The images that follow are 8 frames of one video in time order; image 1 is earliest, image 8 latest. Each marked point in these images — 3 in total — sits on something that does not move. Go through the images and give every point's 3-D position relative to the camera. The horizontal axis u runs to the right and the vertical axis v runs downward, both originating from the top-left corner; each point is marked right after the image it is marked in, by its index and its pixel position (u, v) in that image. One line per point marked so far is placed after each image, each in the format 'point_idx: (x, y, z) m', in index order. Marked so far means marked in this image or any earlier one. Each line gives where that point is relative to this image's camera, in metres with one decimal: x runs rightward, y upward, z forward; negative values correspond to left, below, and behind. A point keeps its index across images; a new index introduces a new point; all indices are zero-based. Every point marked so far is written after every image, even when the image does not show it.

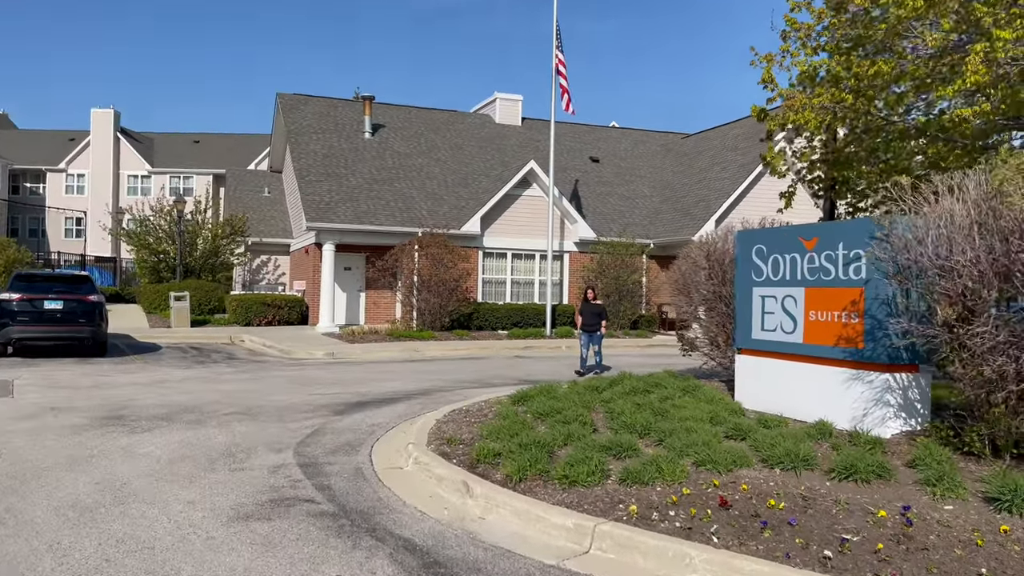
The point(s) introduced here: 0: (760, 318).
0: (+2.7, -0.3, +8.9) m
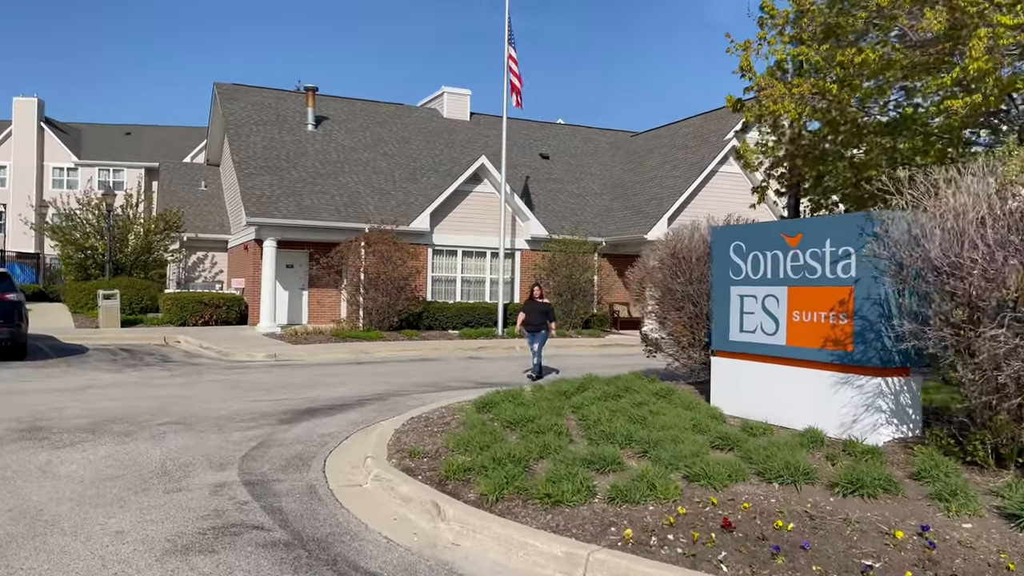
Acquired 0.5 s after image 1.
0: (+2.4, -0.3, +8.4) m
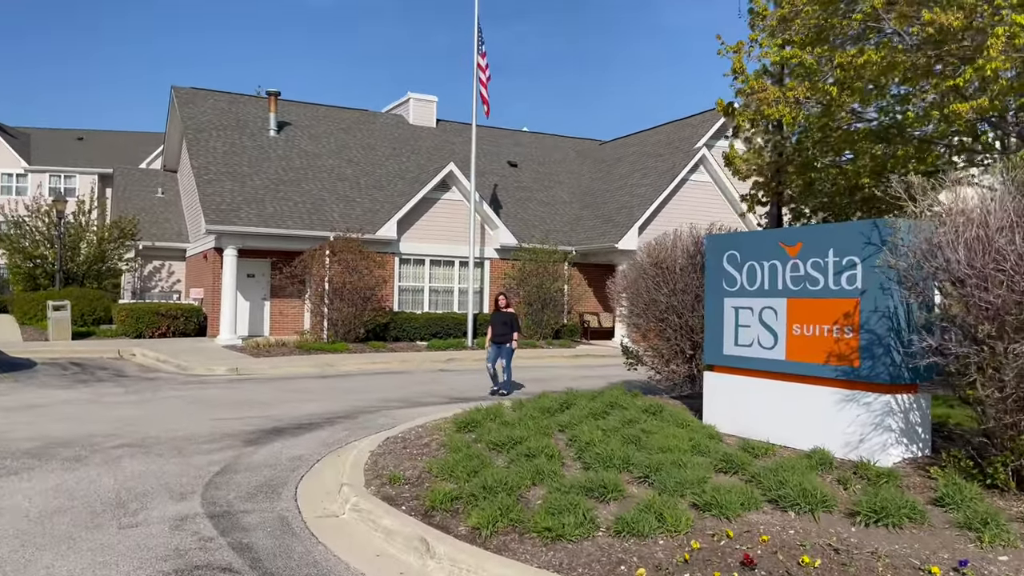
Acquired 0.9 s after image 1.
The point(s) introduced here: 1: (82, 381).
0: (+2.2, -0.4, +8.1) m
1: (-8.4, -1.8, +15.7) m
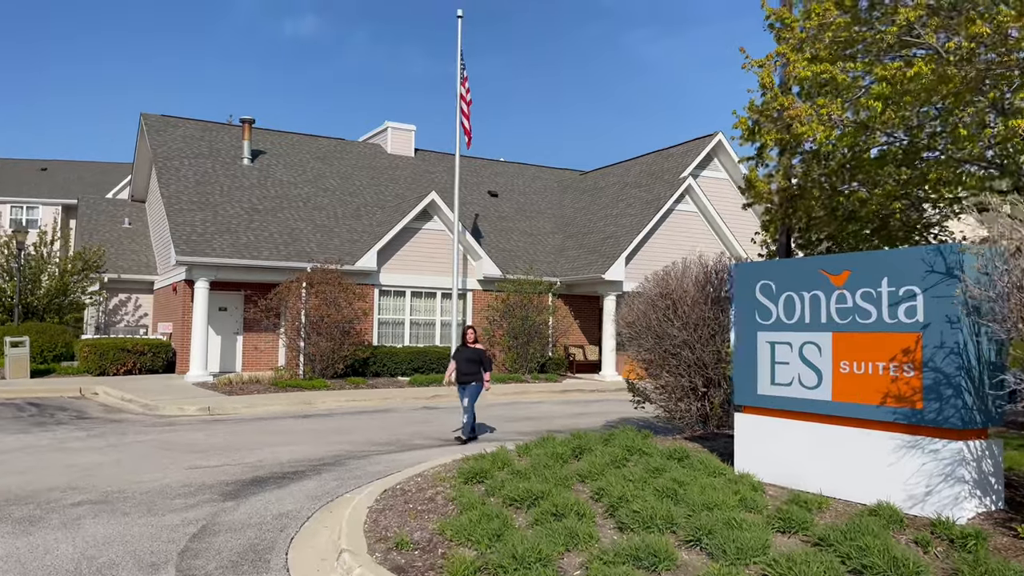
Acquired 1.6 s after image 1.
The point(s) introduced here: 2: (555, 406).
0: (+2.3, -0.7, +7.3) m
1: (-8.5, -2.4, +14.5) m
2: (+1.0, -2.7, +18.7) m
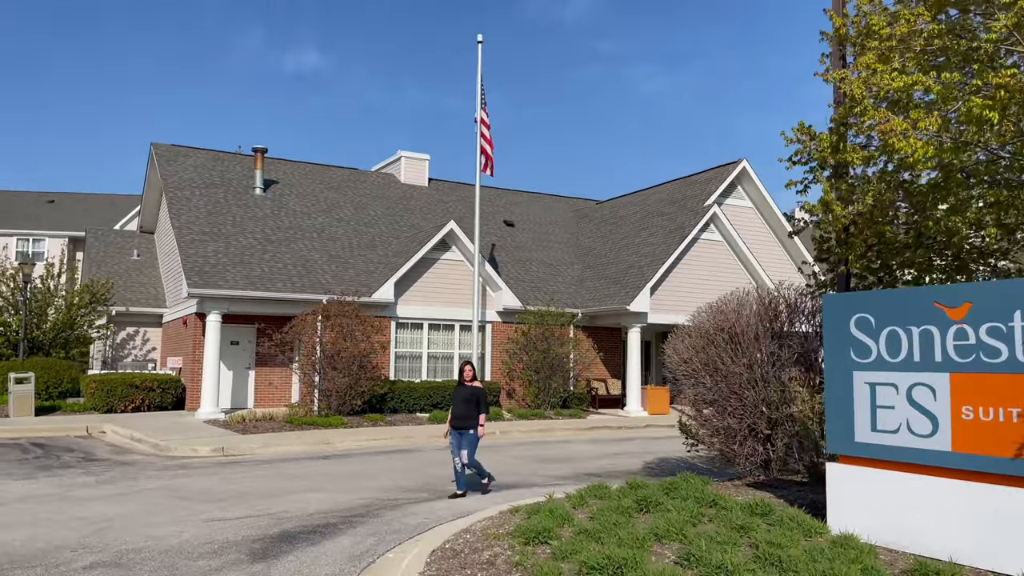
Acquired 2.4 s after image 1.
0: (+2.9, -1.0, +6.5) m
1: (-7.9, -3.0, +13.7) m
2: (+1.6, -3.4, +17.8) m
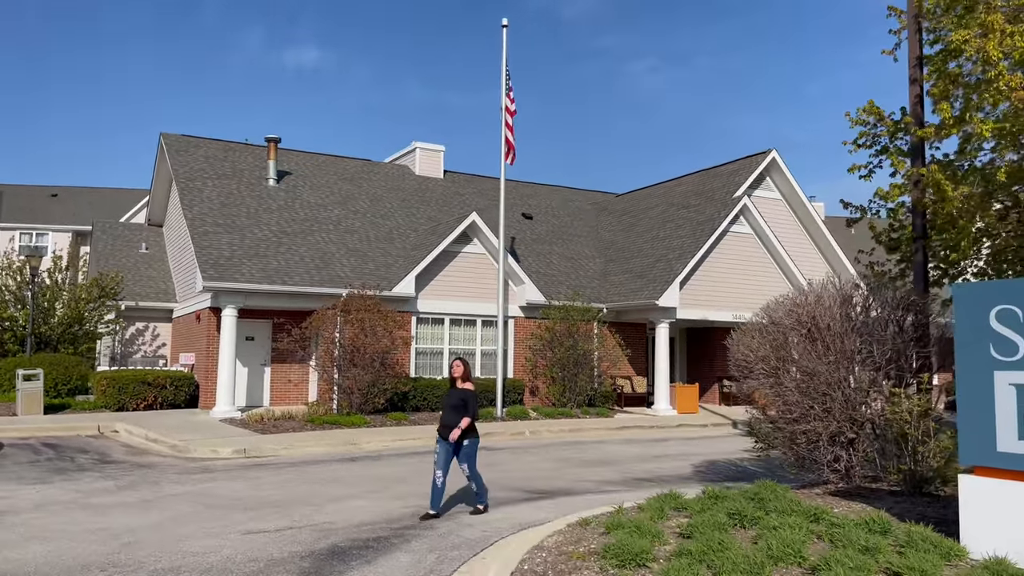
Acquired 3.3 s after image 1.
0: (+3.6, -0.9, +5.7) m
1: (-7.2, -2.9, +12.9) m
2: (+2.3, -3.3, +17.0) m
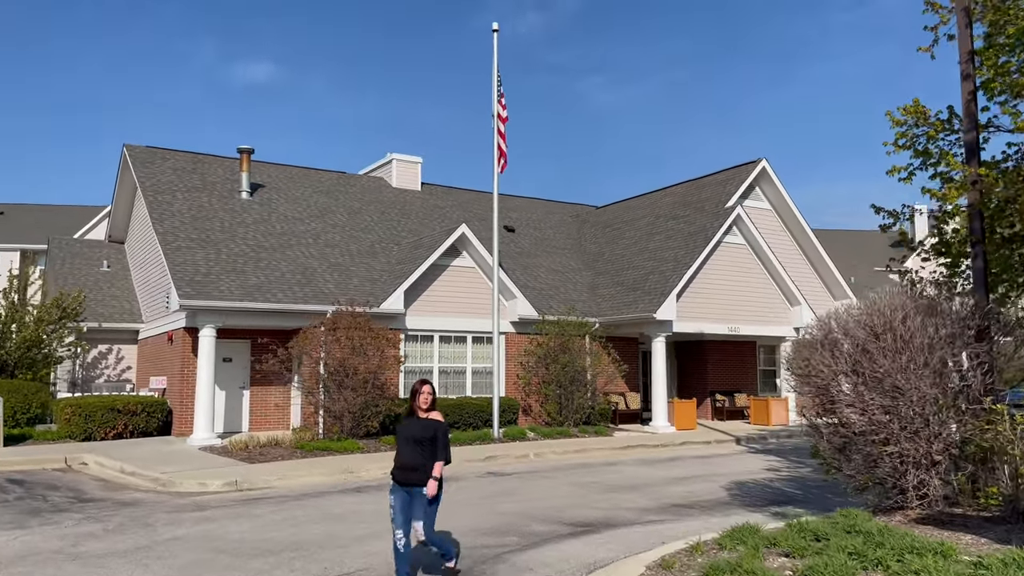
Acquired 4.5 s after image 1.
0: (+4.3, -1.0, +5.0) m
1: (-6.8, -3.2, +11.5) m
2: (+2.4, -3.5, +16.1) m
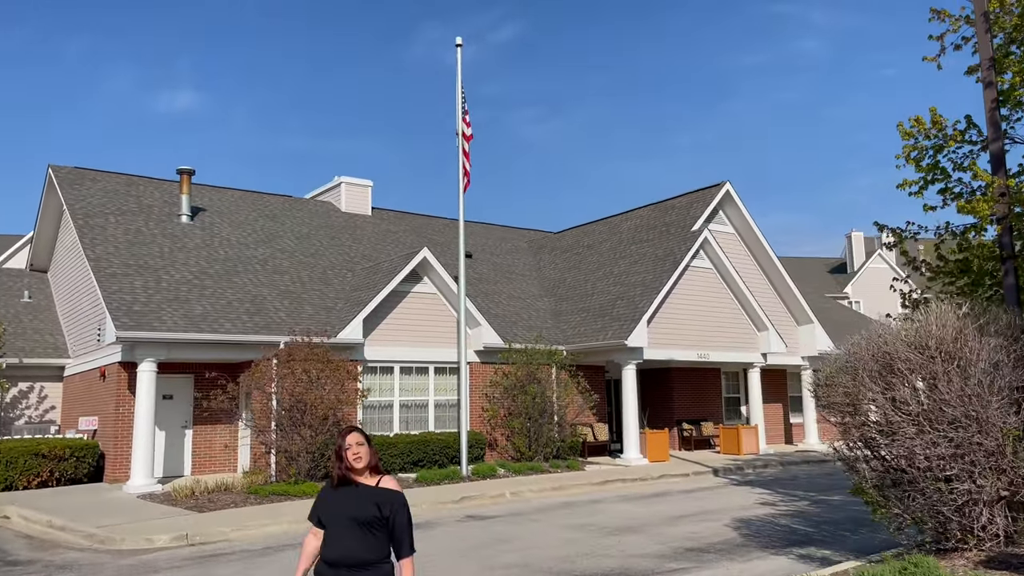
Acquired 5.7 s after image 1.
0: (+4.8, -1.0, +4.3) m
1: (-6.9, -3.5, +9.7) m
2: (+2.0, -4.0, +15.1) m
